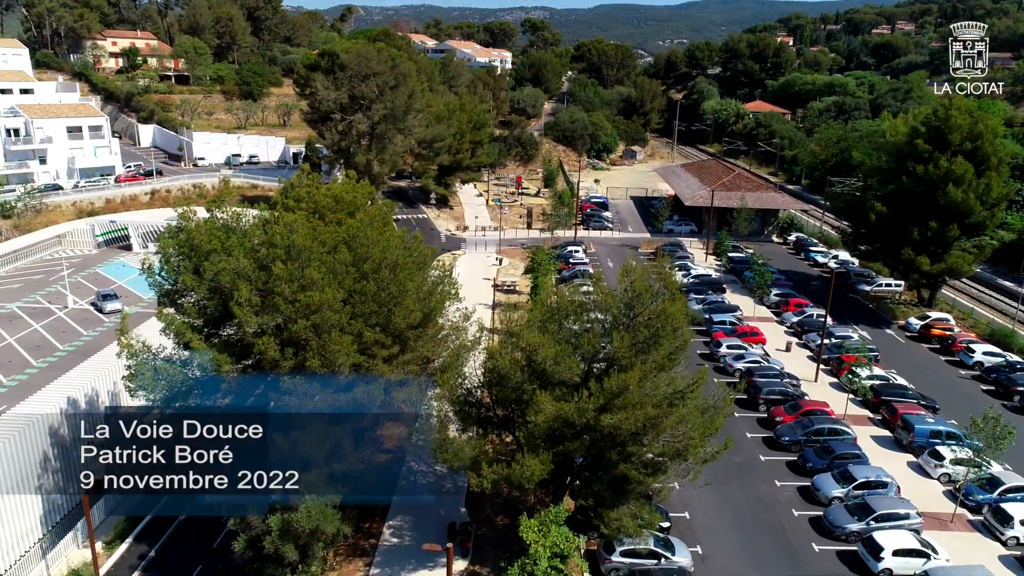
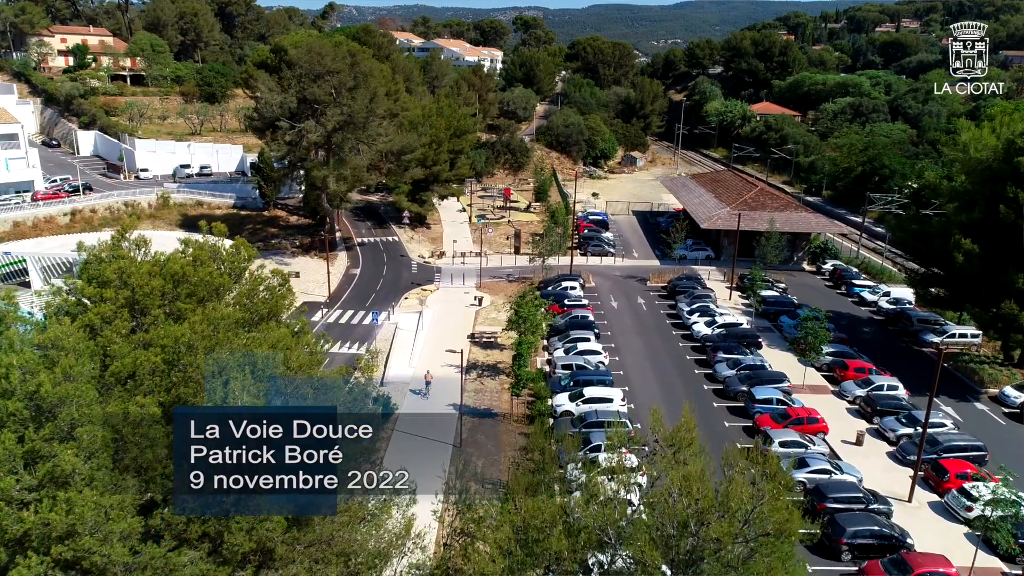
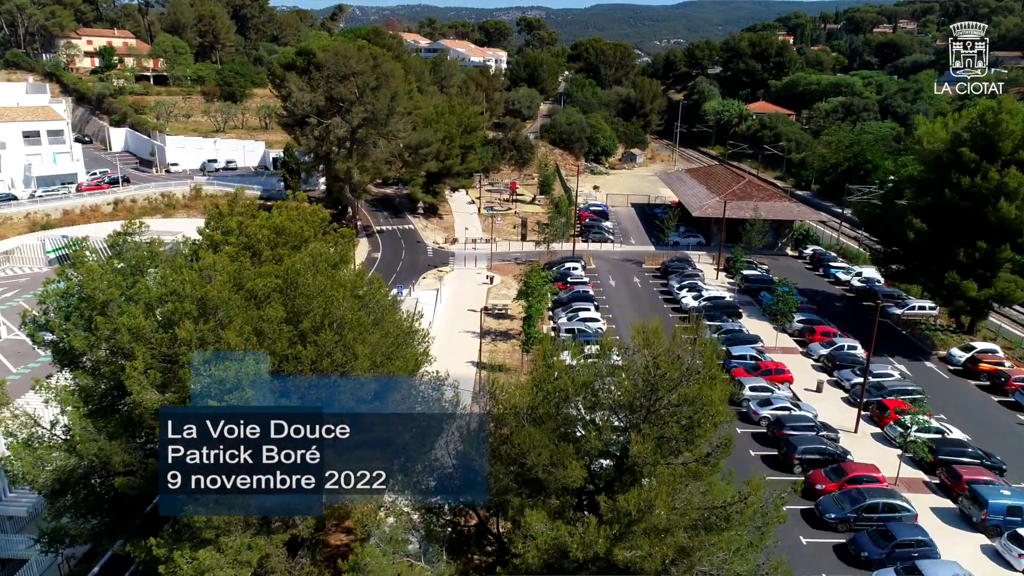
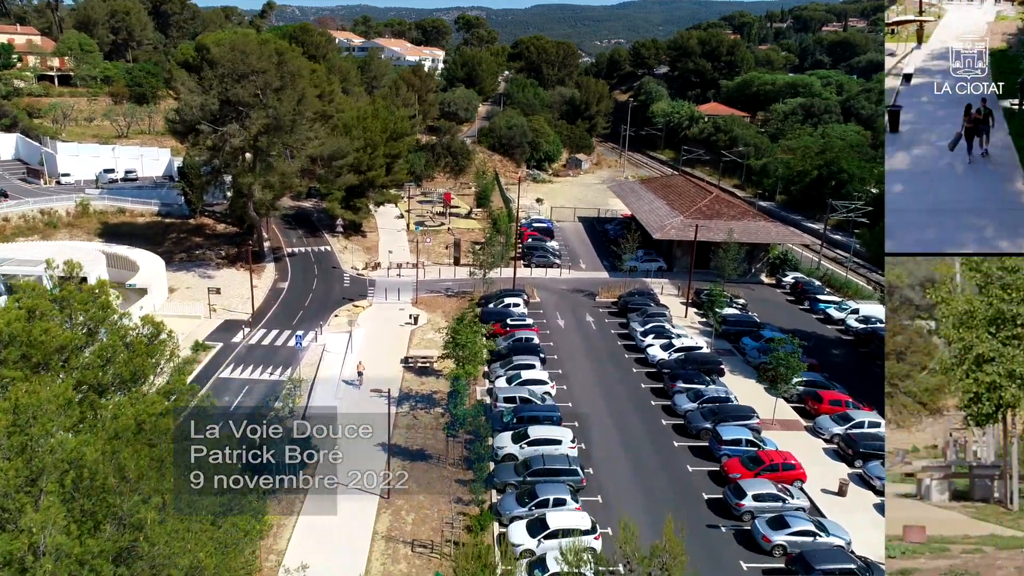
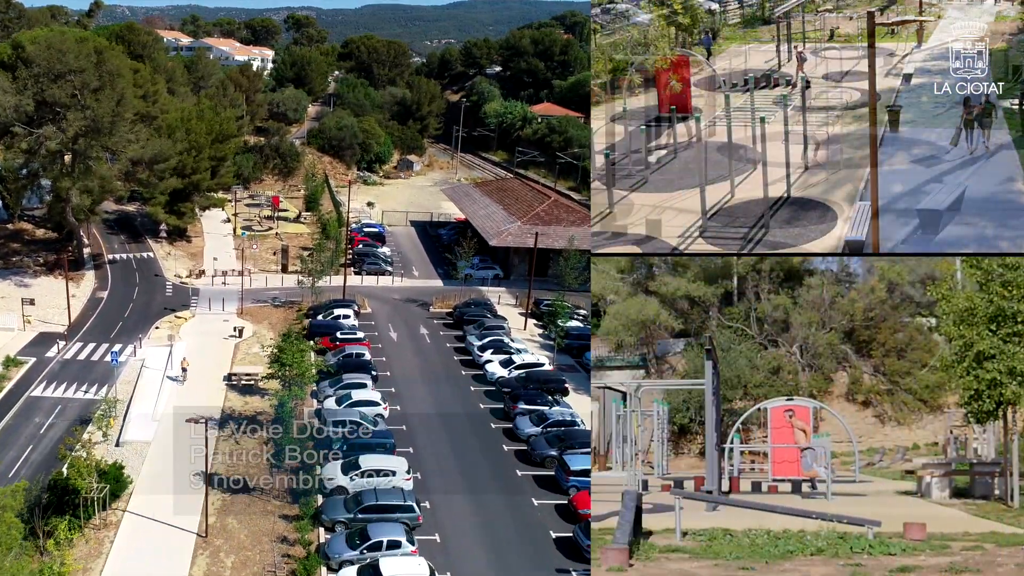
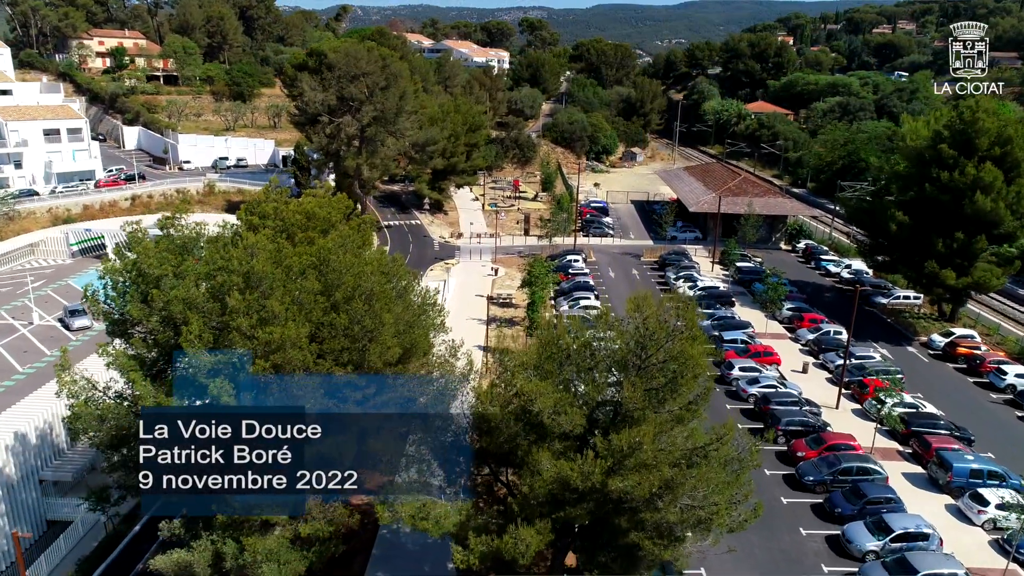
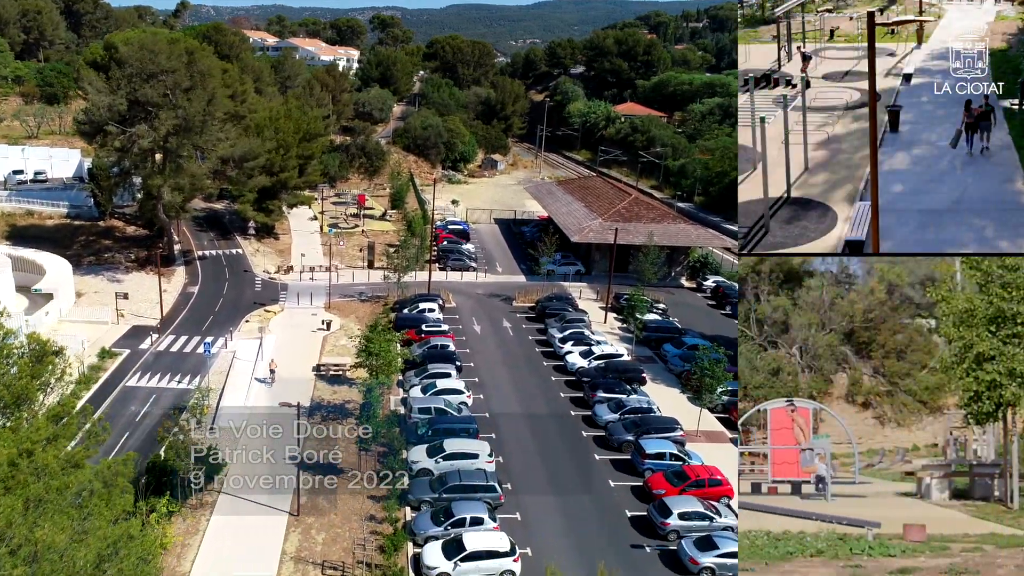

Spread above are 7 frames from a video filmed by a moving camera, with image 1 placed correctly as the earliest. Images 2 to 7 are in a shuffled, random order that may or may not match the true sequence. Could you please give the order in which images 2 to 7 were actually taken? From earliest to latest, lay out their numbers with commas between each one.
6, 3, 2, 4, 7, 5
